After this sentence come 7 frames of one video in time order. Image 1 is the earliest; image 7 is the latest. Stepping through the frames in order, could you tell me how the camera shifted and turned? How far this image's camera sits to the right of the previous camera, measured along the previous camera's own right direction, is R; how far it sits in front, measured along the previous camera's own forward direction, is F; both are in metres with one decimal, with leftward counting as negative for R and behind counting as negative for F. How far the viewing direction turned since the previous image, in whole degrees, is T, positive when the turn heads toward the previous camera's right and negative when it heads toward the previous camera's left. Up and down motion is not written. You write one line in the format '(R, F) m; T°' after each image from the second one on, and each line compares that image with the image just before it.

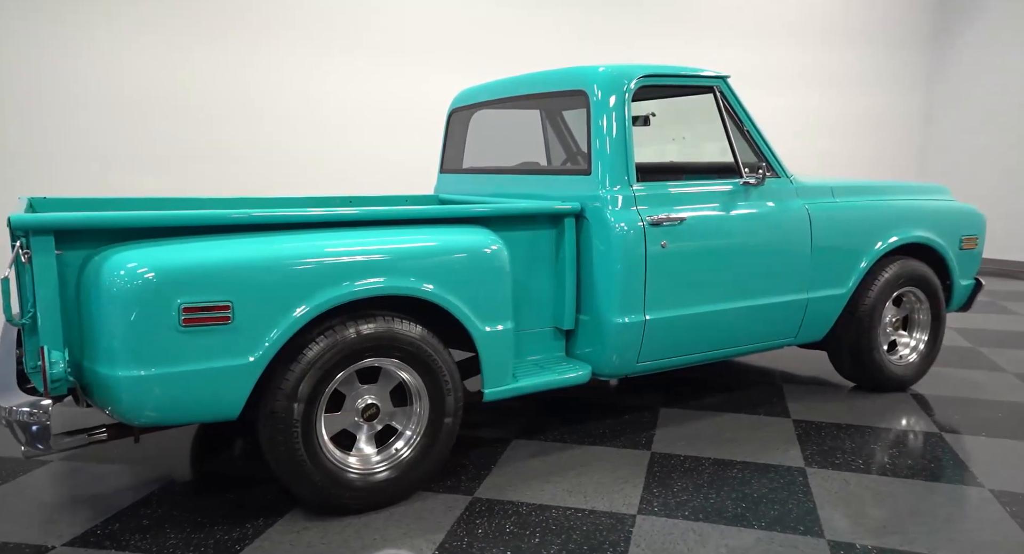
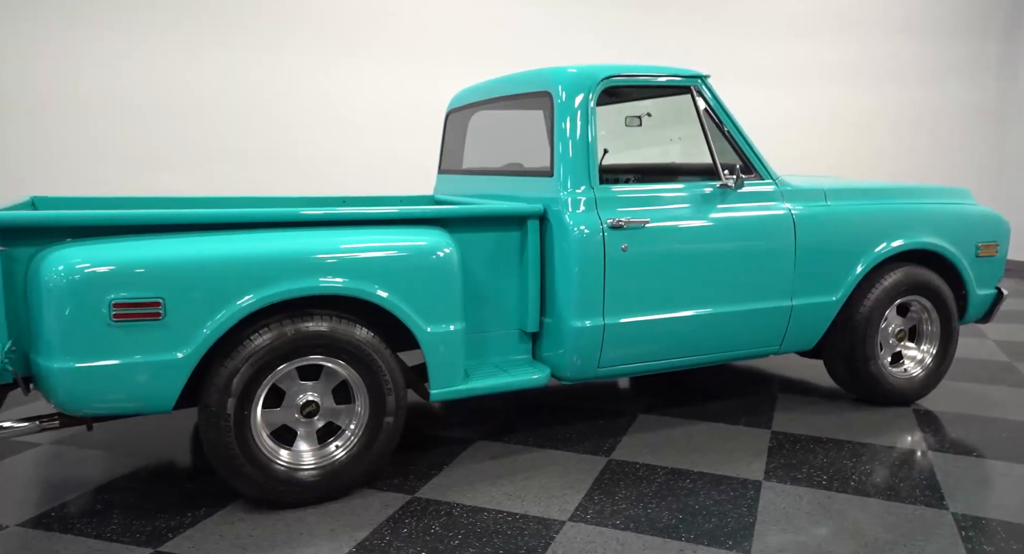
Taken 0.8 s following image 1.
(+0.4, 0.0) m; -5°
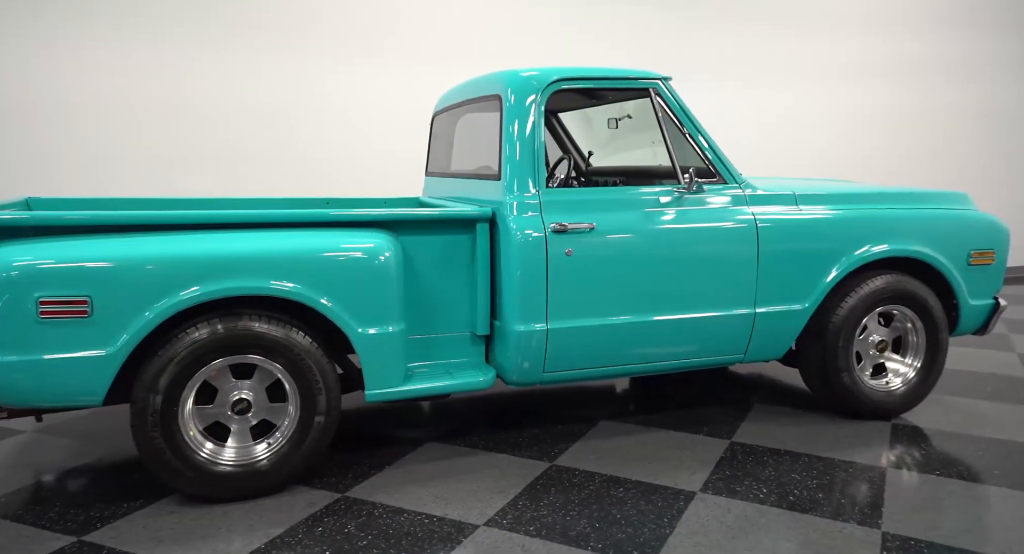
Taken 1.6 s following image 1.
(+0.4, 0.0) m; -4°
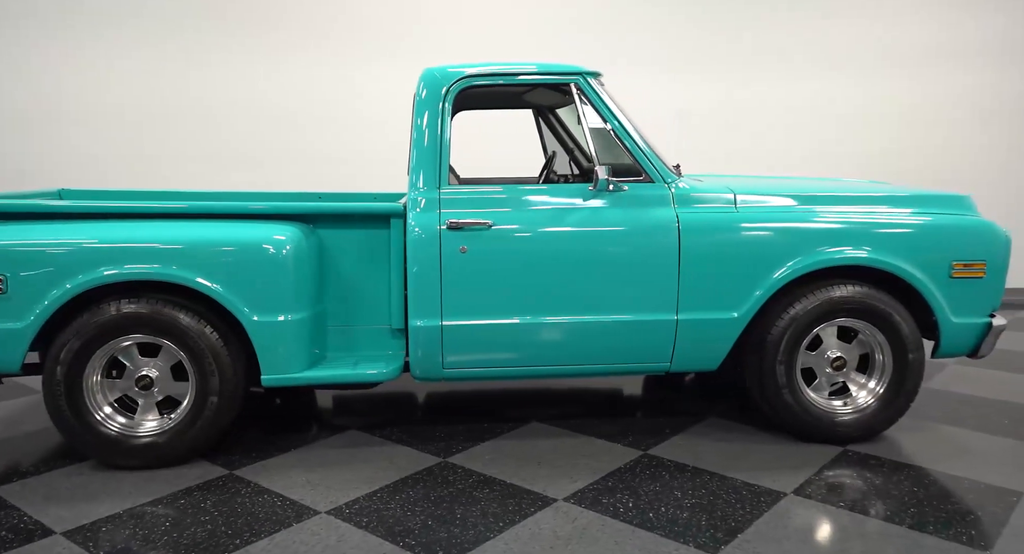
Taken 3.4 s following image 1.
(+0.9, +0.1) m; -11°
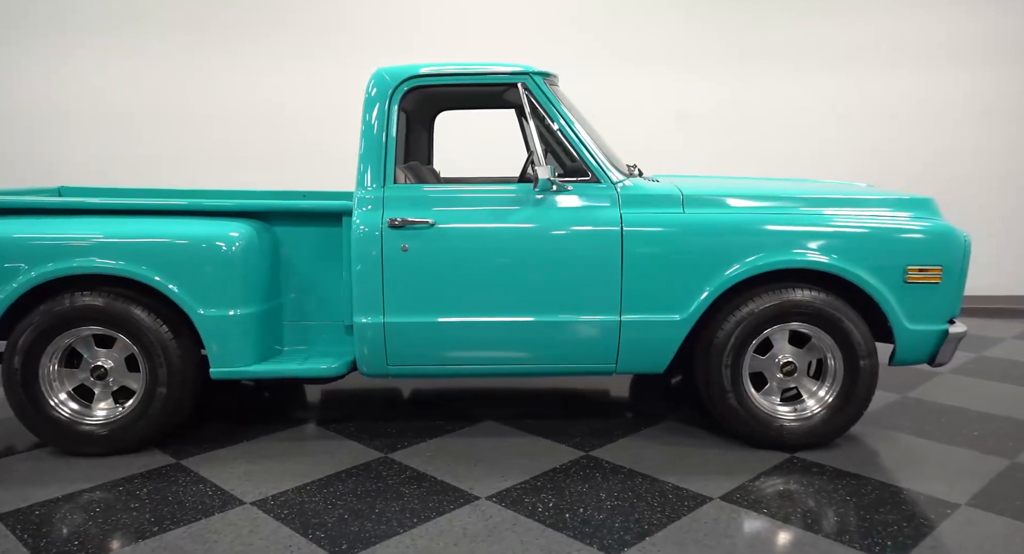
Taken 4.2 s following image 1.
(+0.4, 0.0) m; -3°
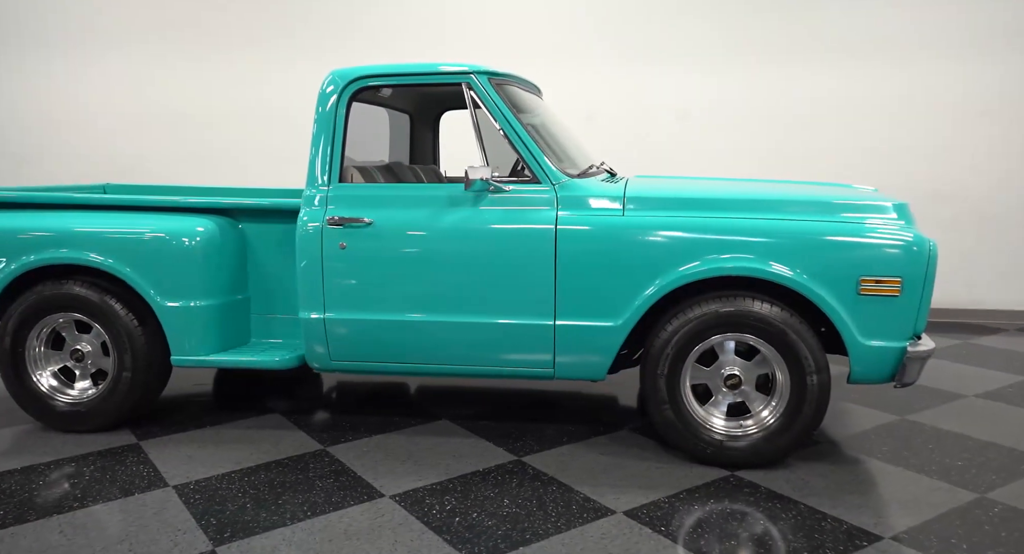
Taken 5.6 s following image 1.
(+0.7, +0.1) m; -8°
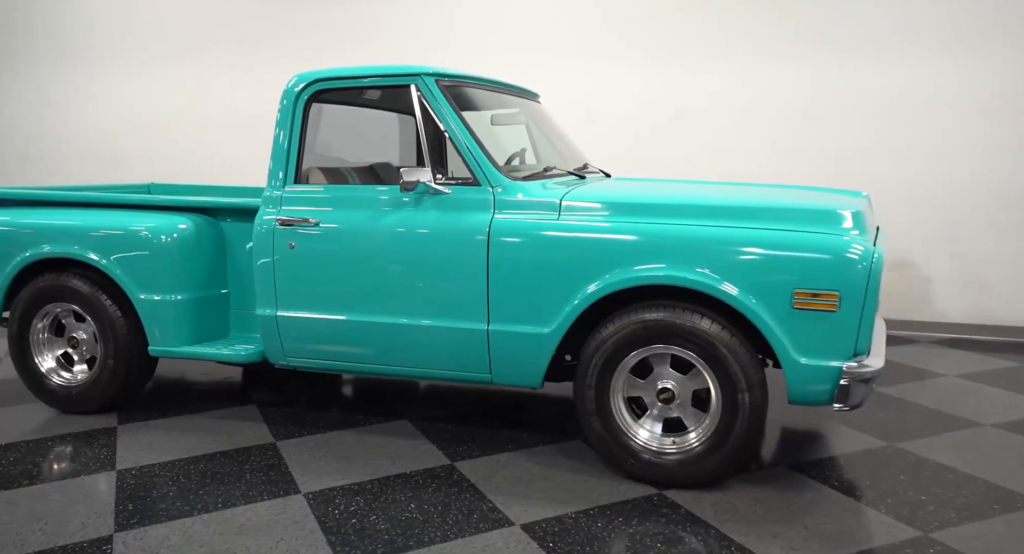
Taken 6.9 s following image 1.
(+0.6, +0.1) m; -8°
